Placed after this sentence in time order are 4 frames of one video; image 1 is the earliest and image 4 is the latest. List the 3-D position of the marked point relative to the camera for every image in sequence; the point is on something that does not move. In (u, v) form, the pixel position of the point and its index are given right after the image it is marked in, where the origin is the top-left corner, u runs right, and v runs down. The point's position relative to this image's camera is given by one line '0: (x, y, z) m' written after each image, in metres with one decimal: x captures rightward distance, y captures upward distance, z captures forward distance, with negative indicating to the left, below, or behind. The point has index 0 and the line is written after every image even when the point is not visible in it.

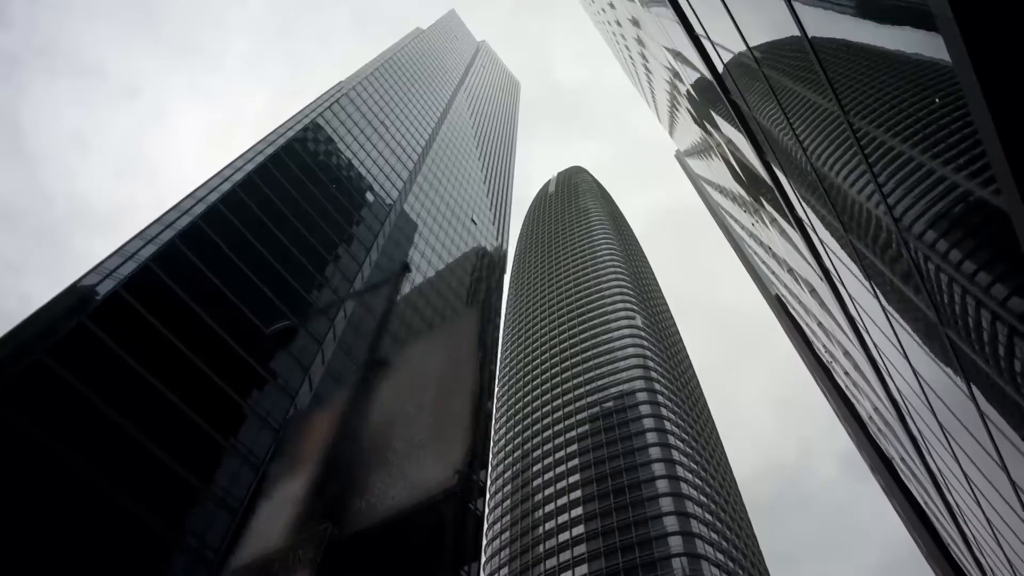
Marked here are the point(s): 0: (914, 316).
0: (+11.8, -0.8, +17.8) m
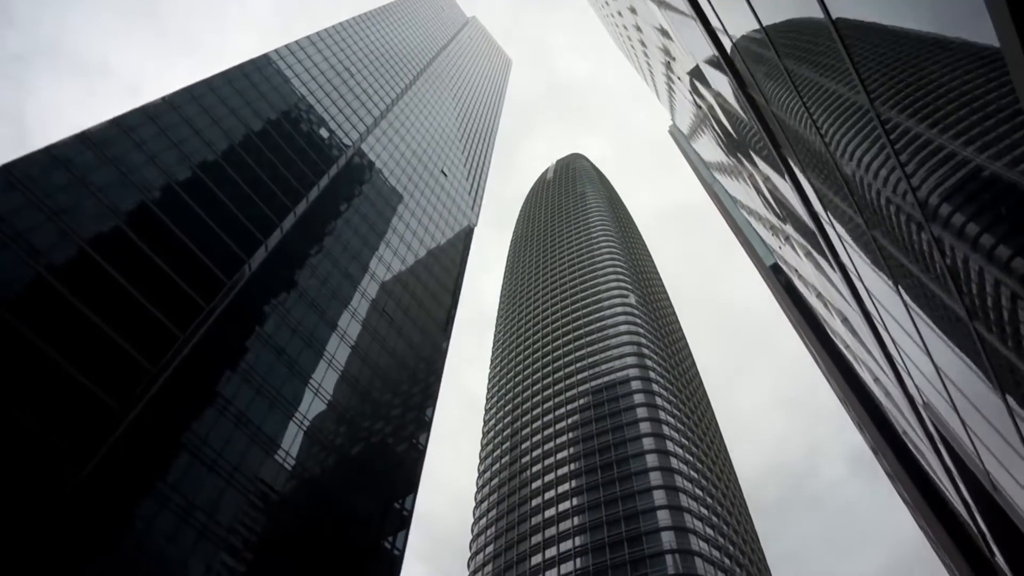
0: (+11.1, +0.2, +16.6) m
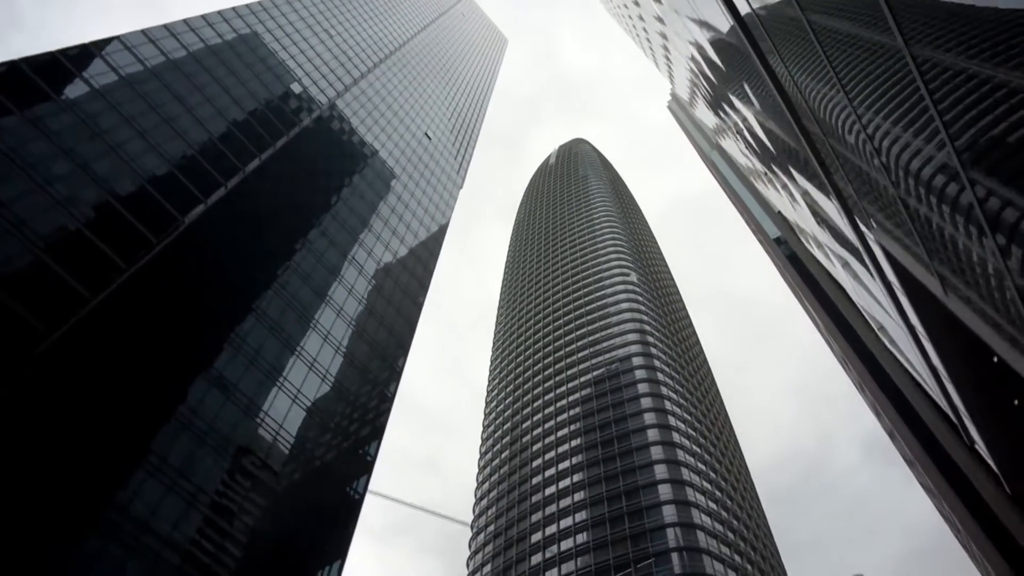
0: (+10.9, +1.0, +15.5) m
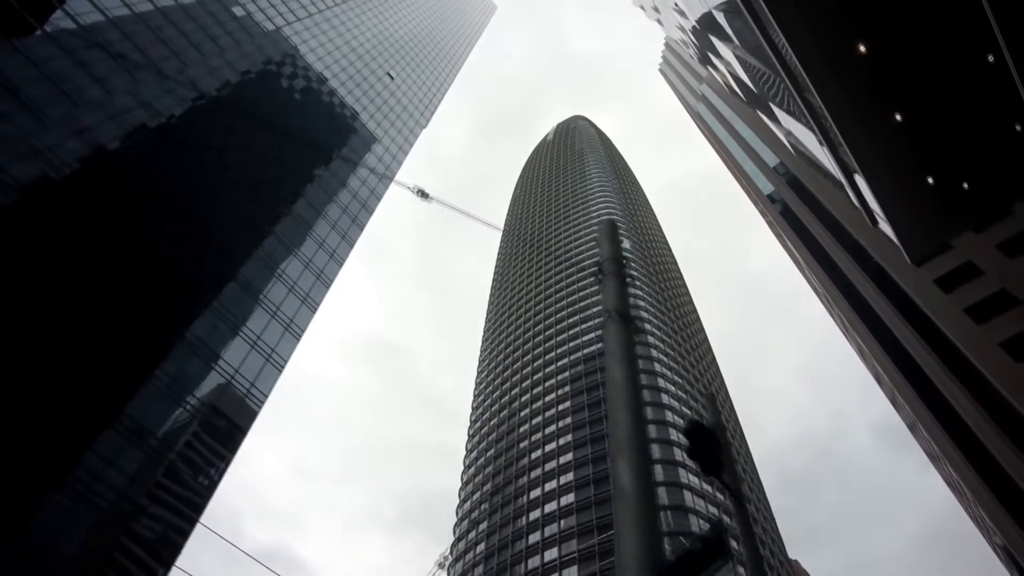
0: (+10.3, +2.0, +14.0) m
